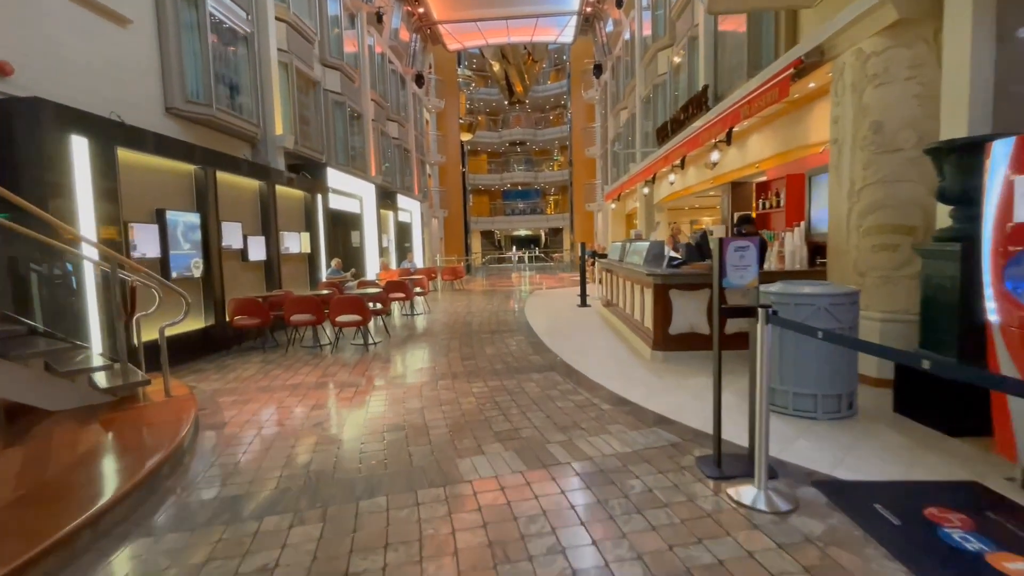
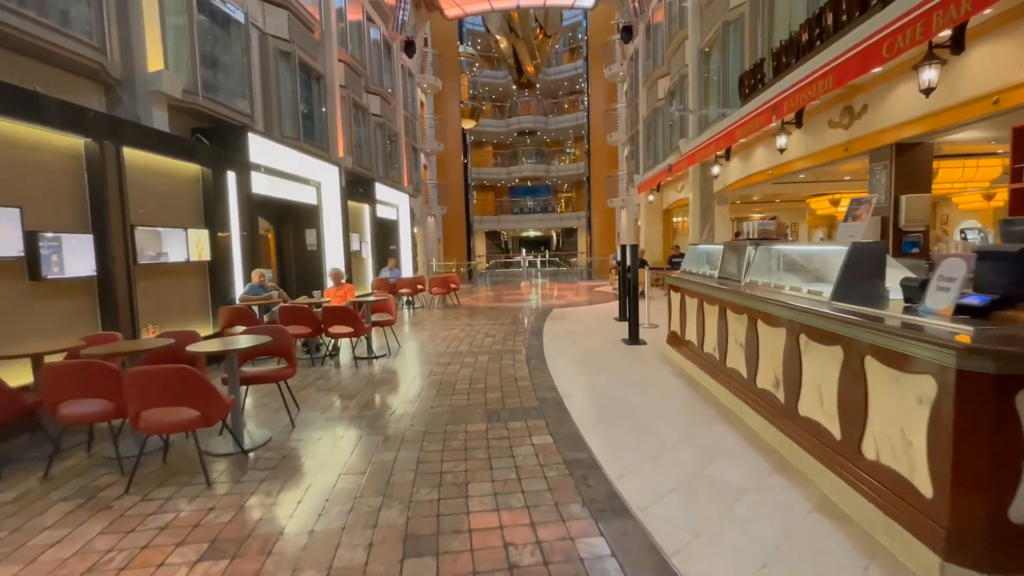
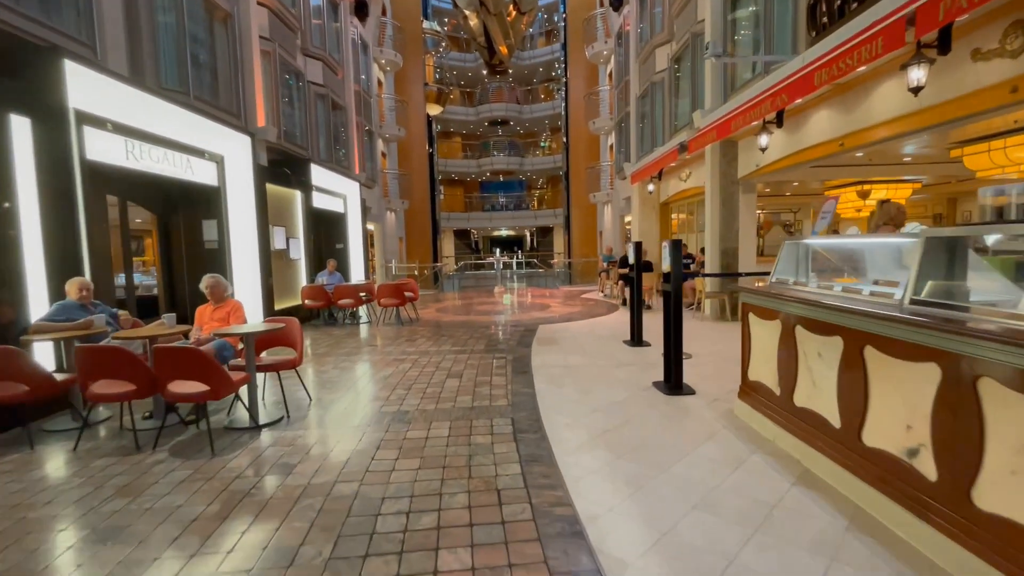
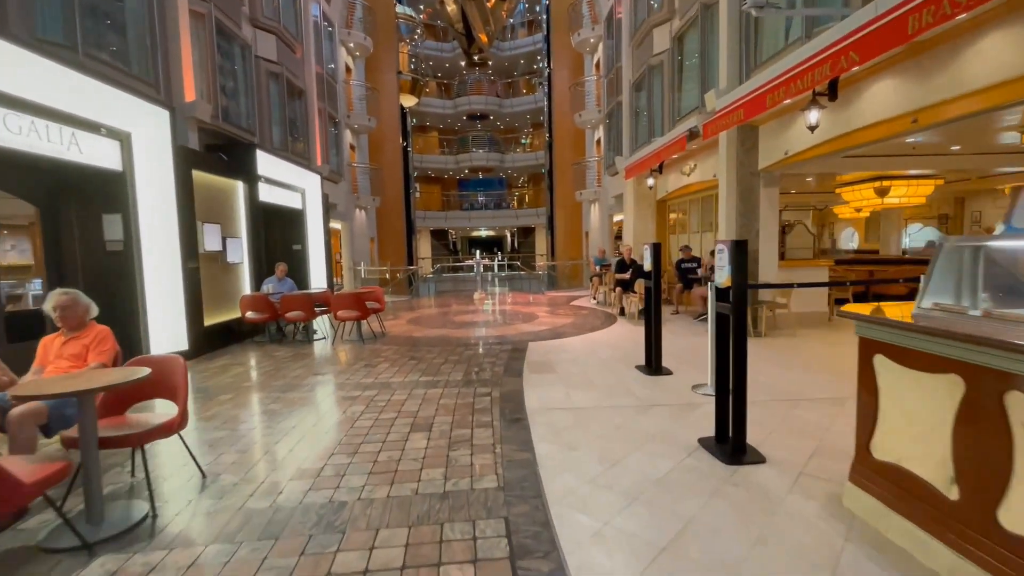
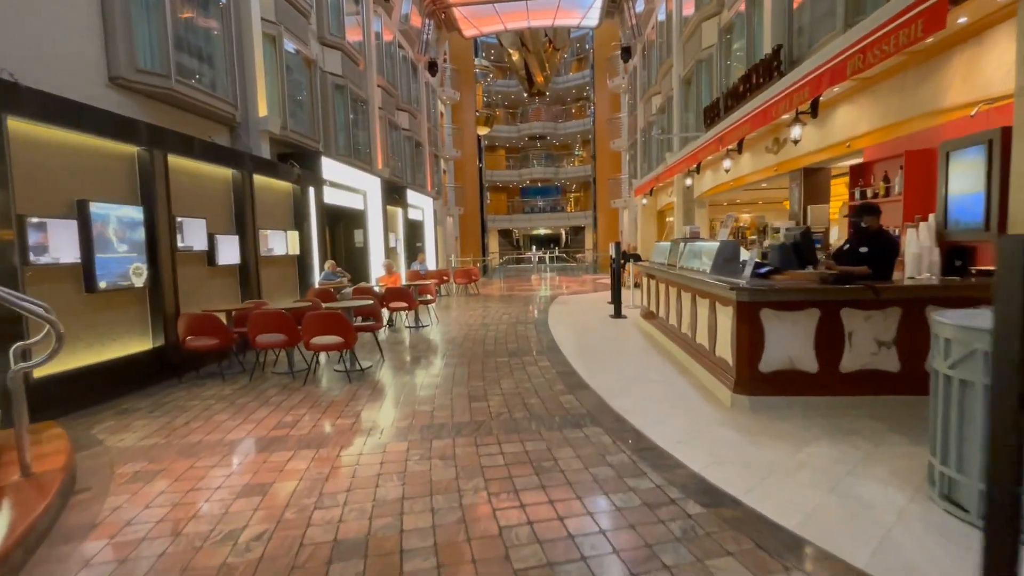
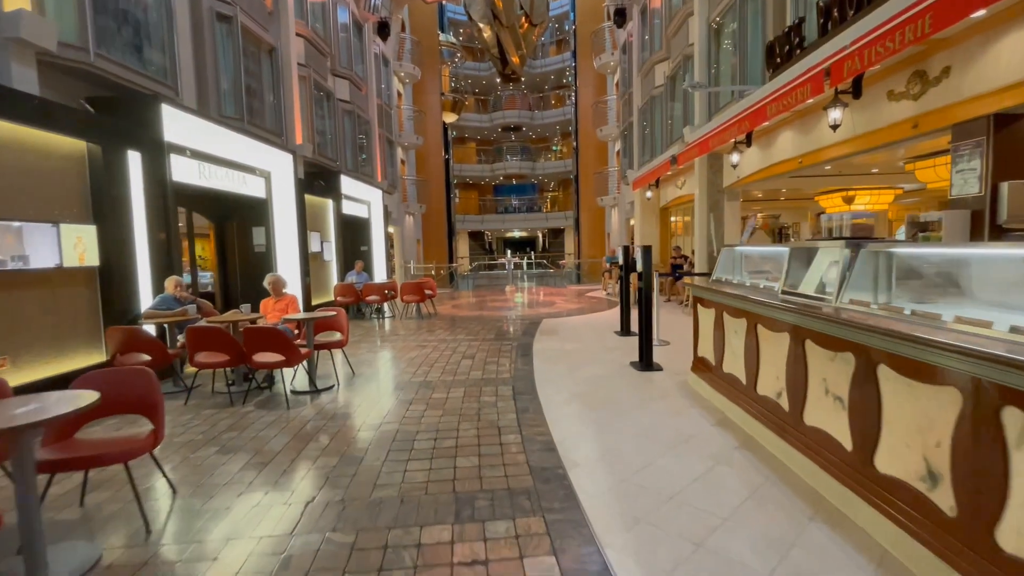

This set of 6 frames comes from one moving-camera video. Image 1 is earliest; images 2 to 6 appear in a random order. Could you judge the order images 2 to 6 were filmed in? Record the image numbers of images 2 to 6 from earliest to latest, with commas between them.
5, 2, 6, 3, 4
